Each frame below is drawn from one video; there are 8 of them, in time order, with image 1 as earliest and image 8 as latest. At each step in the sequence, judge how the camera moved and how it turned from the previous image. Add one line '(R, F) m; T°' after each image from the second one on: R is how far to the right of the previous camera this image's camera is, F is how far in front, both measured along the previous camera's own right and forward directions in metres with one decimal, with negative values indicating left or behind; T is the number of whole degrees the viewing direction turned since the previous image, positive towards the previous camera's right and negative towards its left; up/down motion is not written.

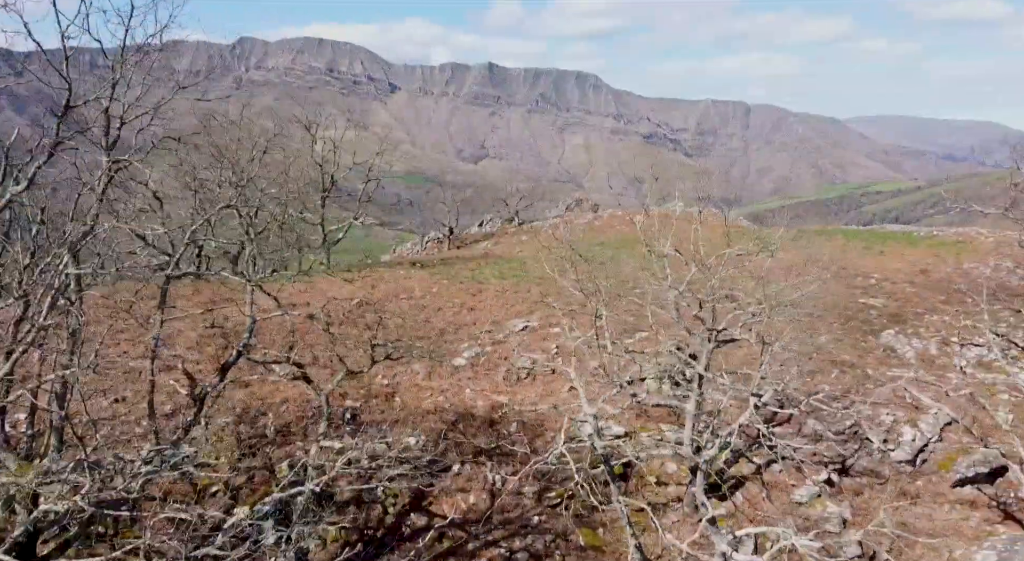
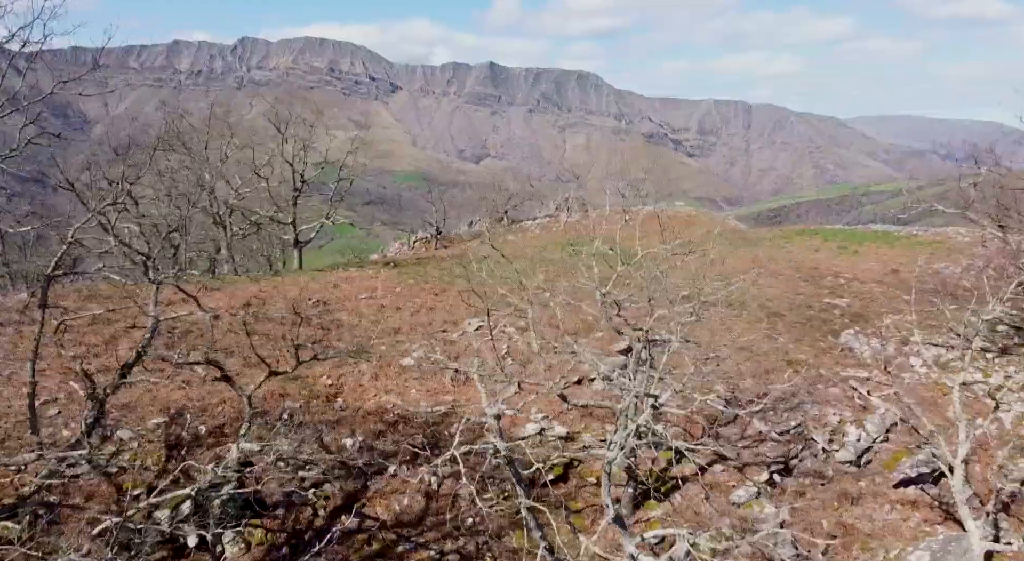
(+1.1, +0.1) m; +1°
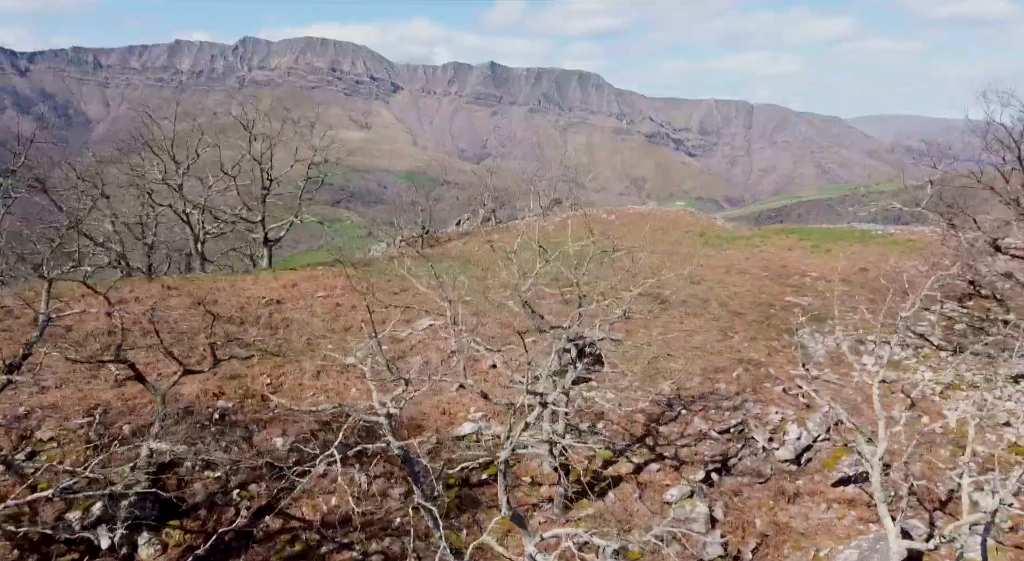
(+1.2, +0.1) m; +1°
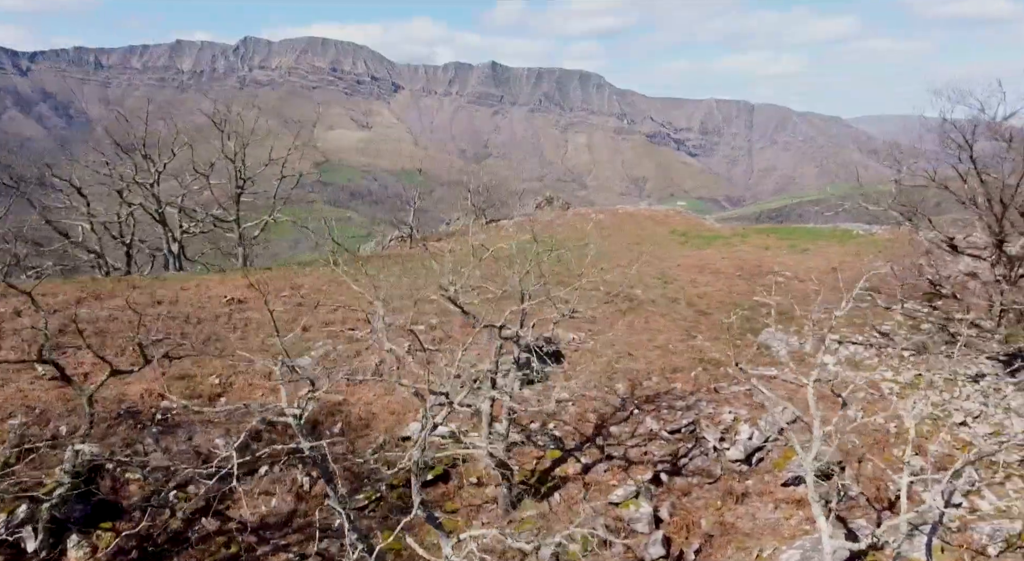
(+0.9, +0.1) m; +1°
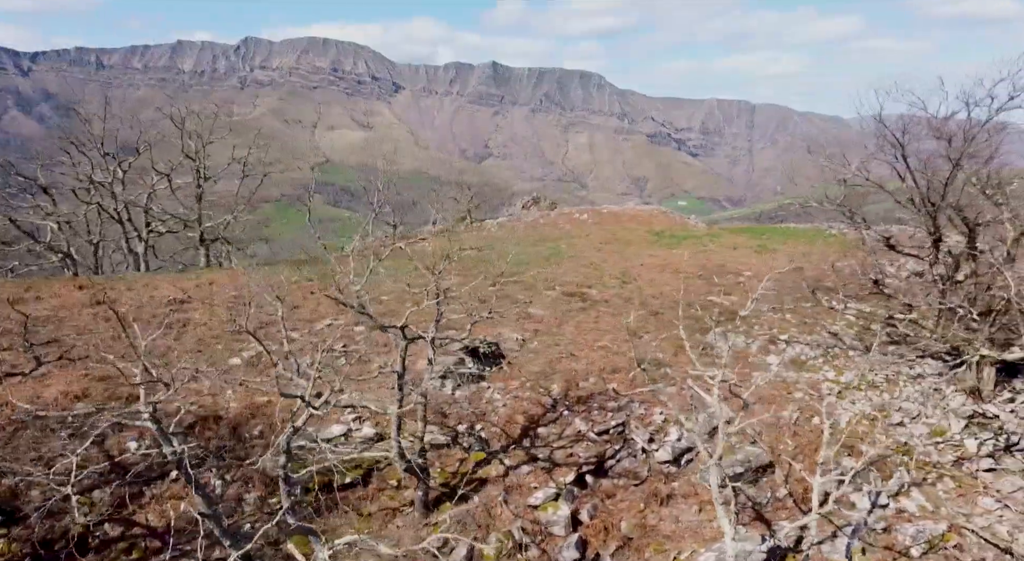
(+1.4, +0.2) m; +1°
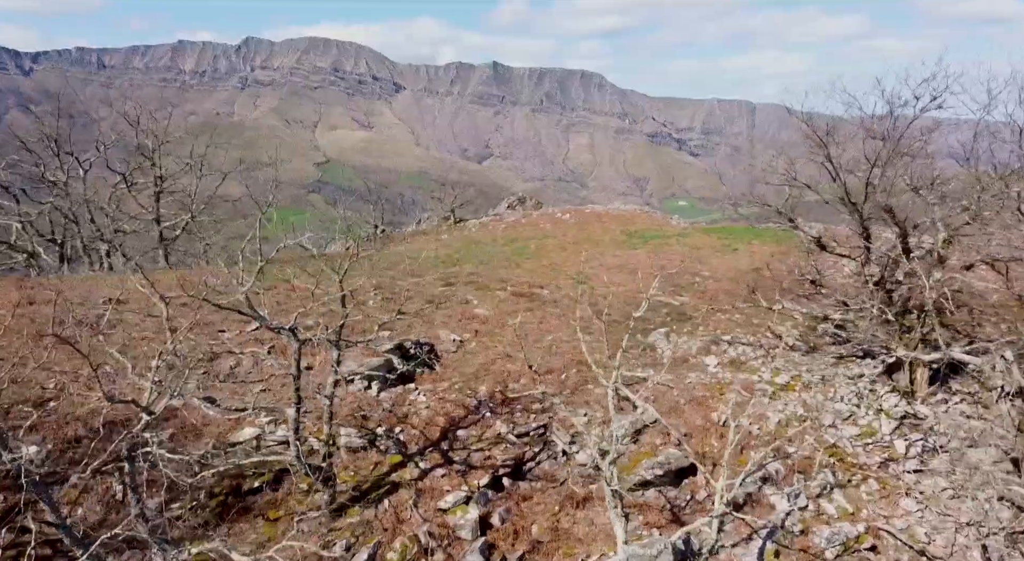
(+1.5, +0.2) m; +1°
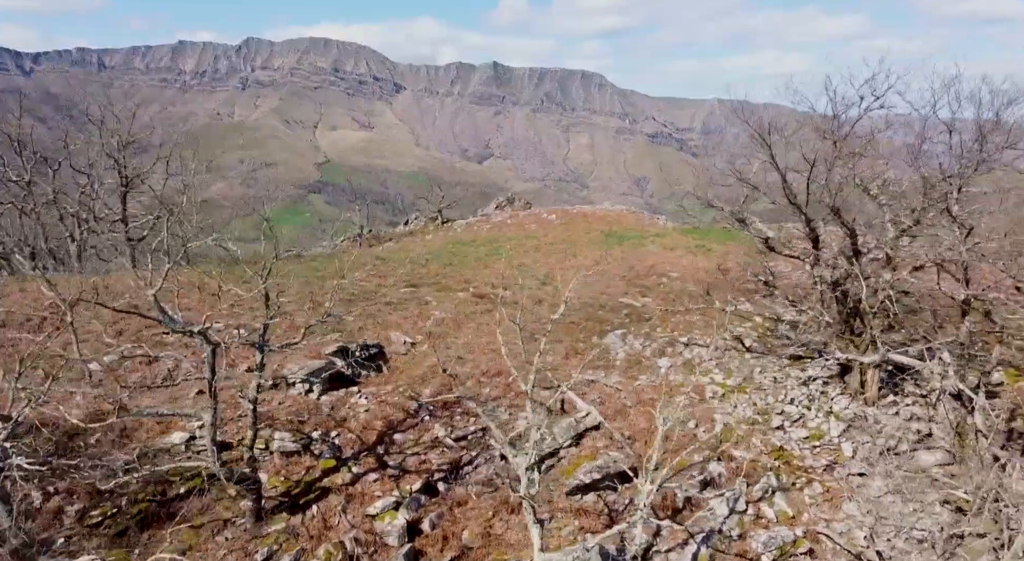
(+1.1, +0.2) m; +1°
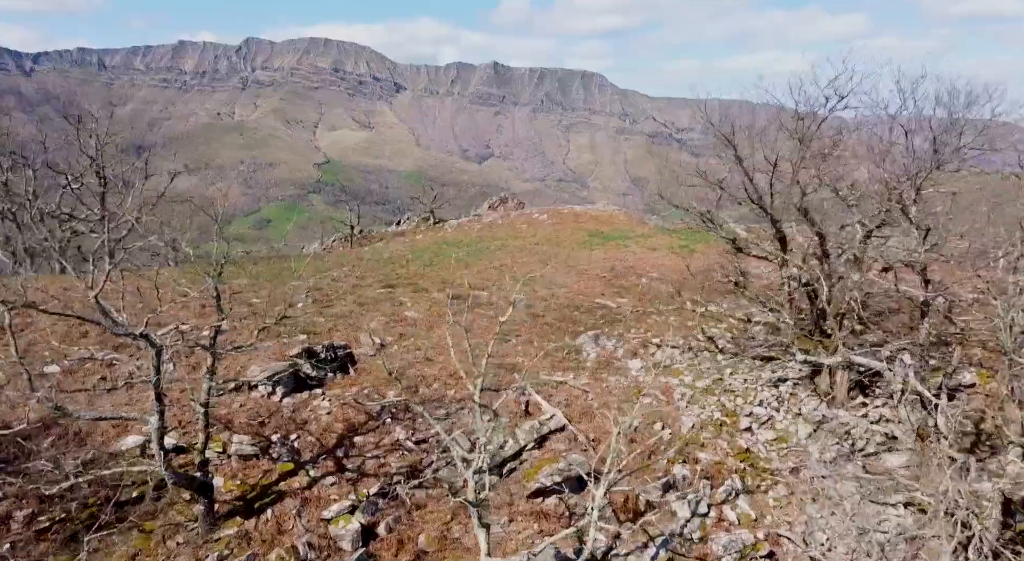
(+0.7, +0.1) m; 0°
